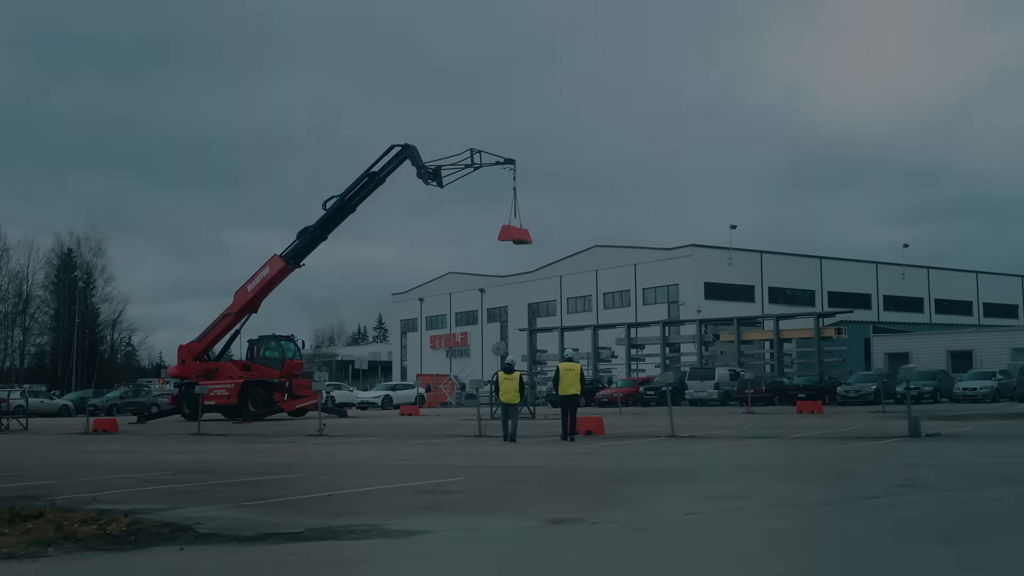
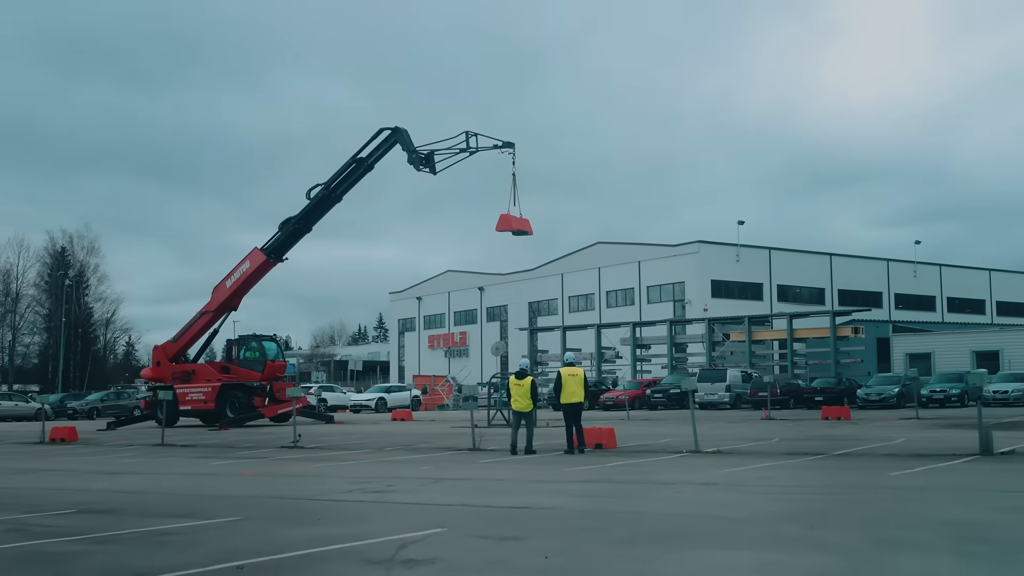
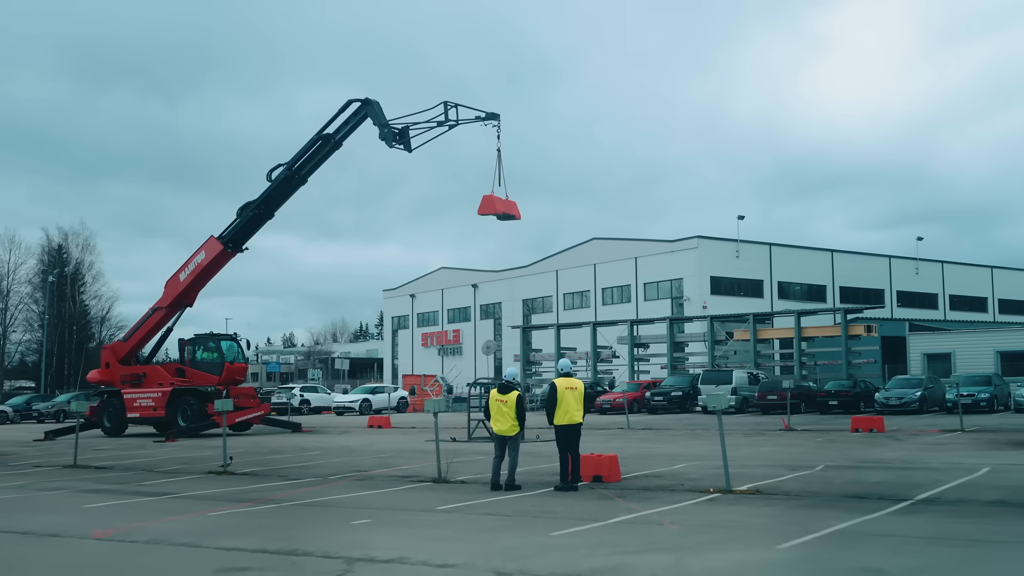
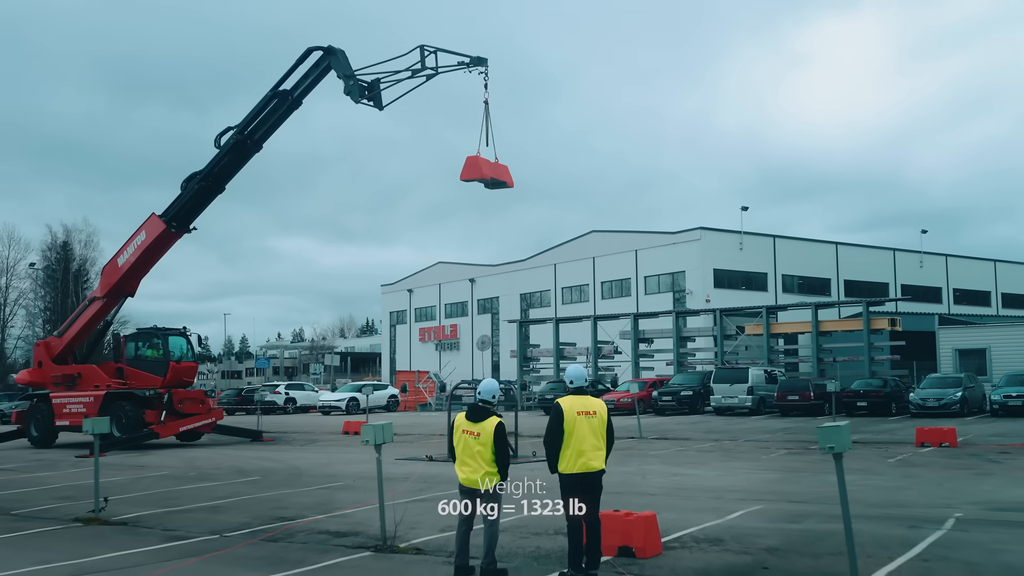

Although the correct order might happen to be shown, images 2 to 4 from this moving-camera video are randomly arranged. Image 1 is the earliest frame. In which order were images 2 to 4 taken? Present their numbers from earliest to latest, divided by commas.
2, 3, 4
